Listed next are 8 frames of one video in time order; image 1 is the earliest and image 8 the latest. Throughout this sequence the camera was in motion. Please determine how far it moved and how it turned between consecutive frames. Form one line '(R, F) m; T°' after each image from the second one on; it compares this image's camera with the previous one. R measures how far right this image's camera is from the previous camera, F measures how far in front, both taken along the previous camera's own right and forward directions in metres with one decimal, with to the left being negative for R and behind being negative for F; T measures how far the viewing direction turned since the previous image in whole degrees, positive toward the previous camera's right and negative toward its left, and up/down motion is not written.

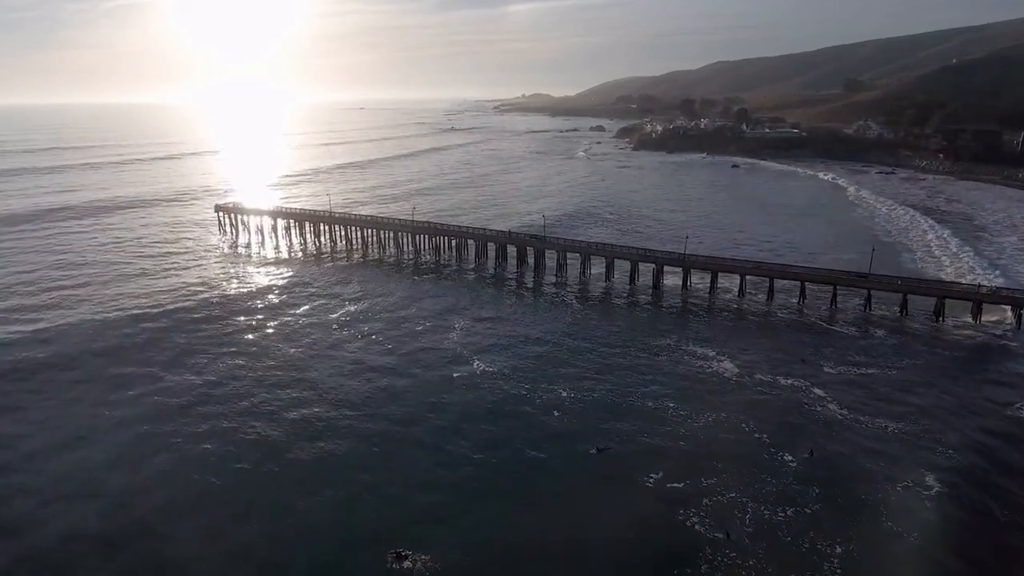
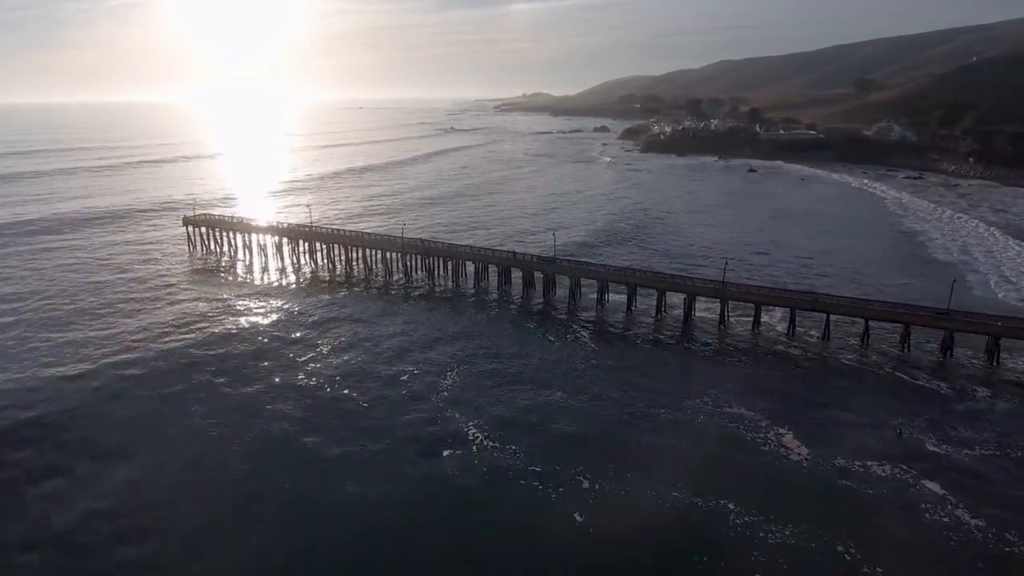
(-0.3, +6.9) m; 0°
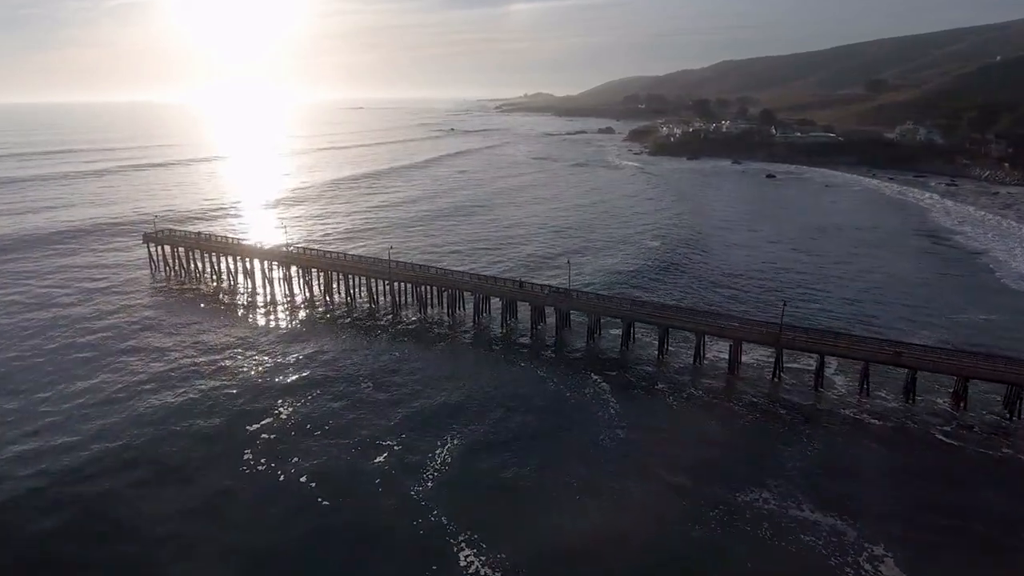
(-0.3, +6.9) m; 0°
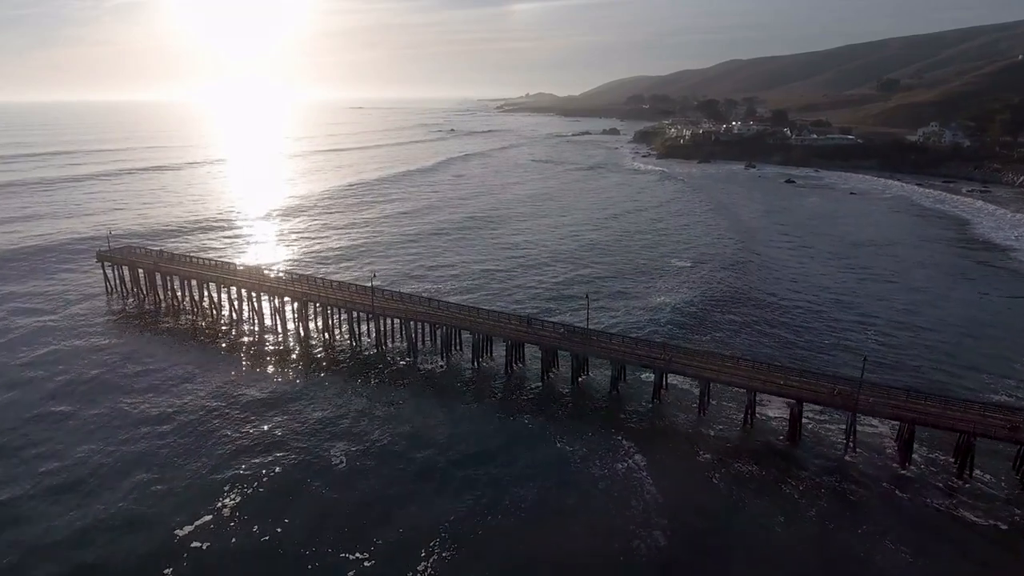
(-0.2, +6.2) m; 0°
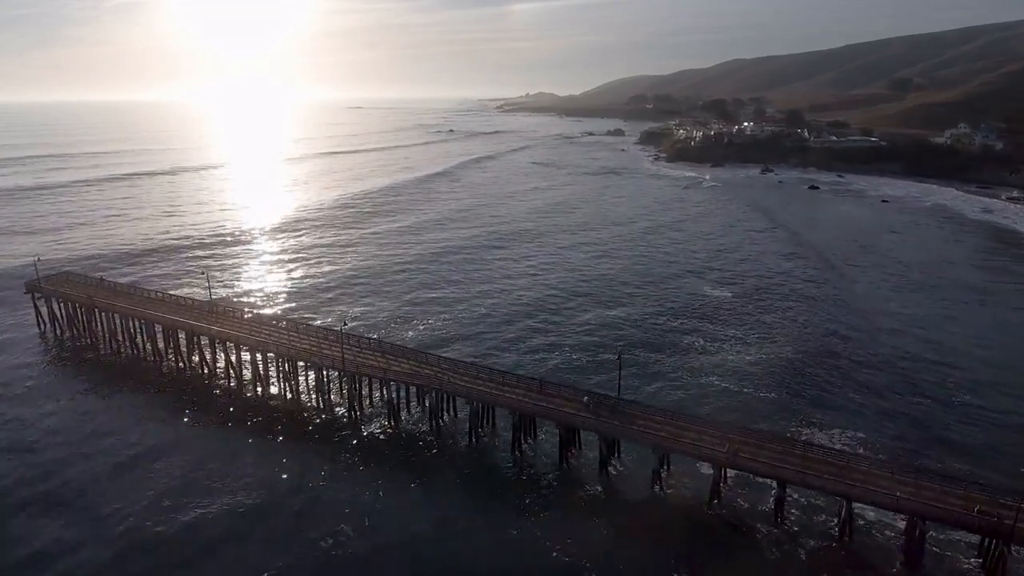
(-0.3, +7.2) m; 0°
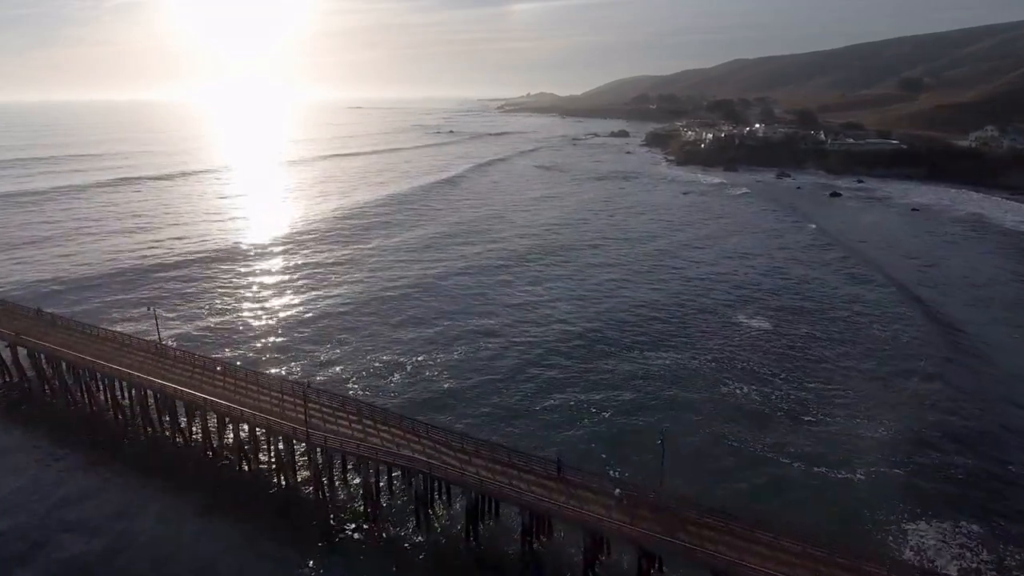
(-0.3, +5.7) m; 0°
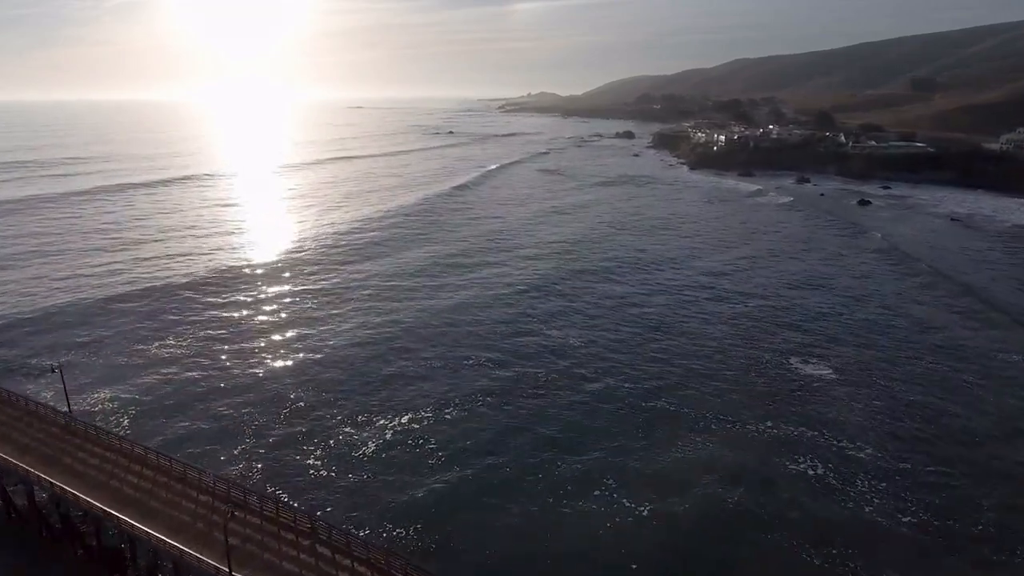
(-0.4, +6.6) m; 0°
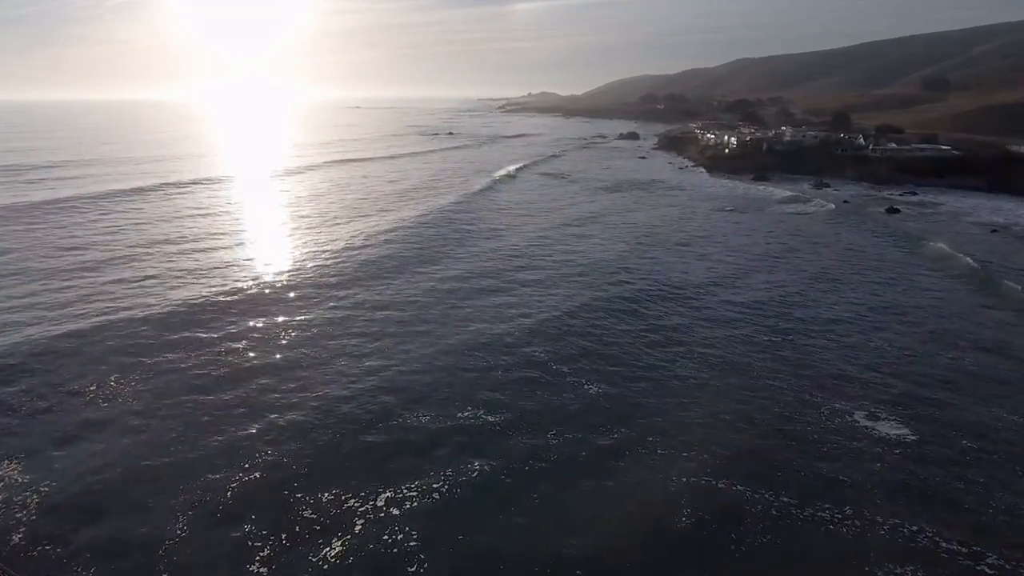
(-0.3, +5.8) m; 0°
